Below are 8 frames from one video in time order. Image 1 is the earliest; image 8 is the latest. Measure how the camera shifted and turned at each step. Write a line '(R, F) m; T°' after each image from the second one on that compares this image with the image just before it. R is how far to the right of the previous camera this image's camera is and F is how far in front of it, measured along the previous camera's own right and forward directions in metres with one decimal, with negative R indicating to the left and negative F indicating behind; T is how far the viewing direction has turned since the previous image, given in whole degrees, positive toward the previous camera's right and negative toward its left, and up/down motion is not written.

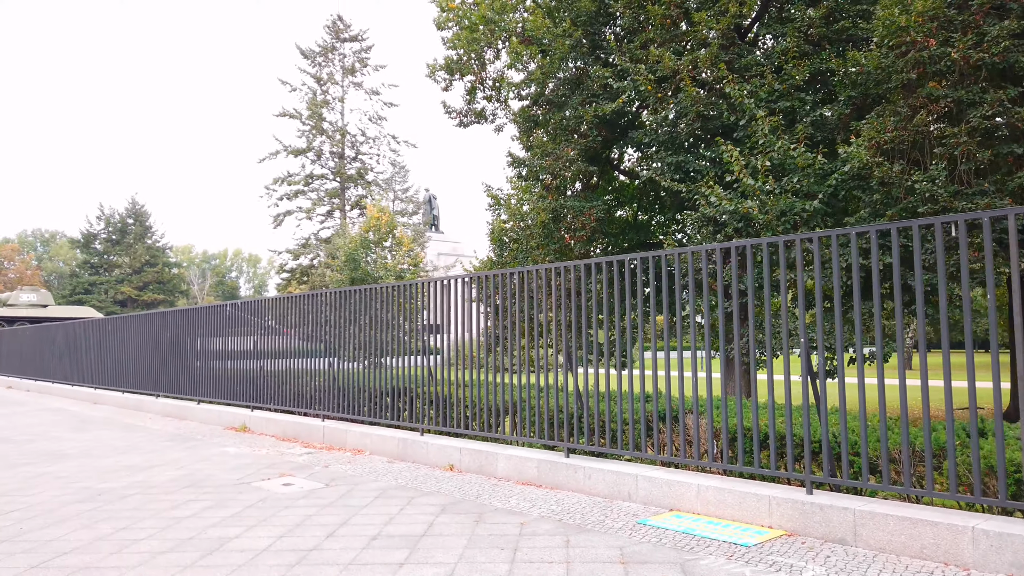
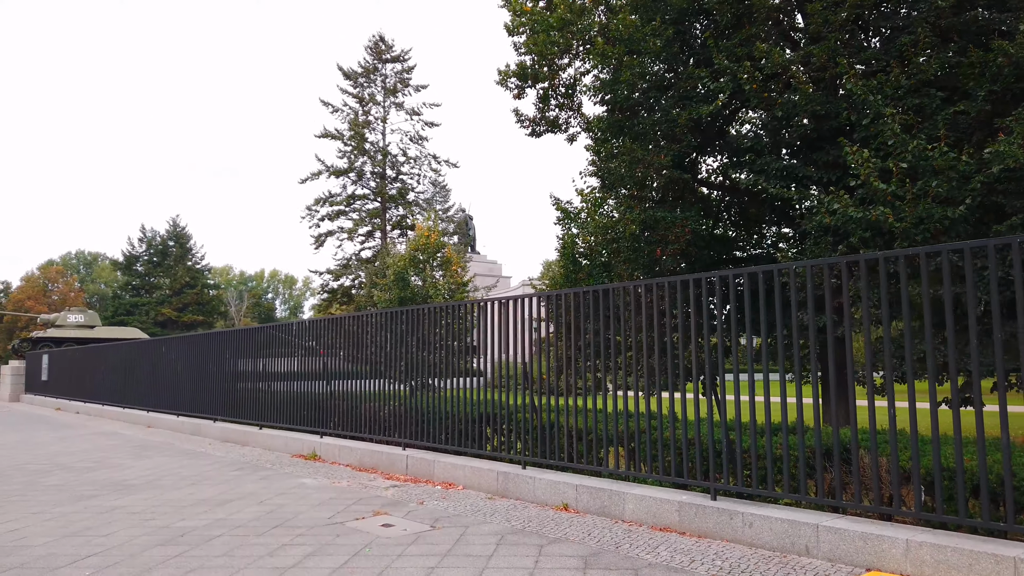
(-0.8, +0.8) m; -2°
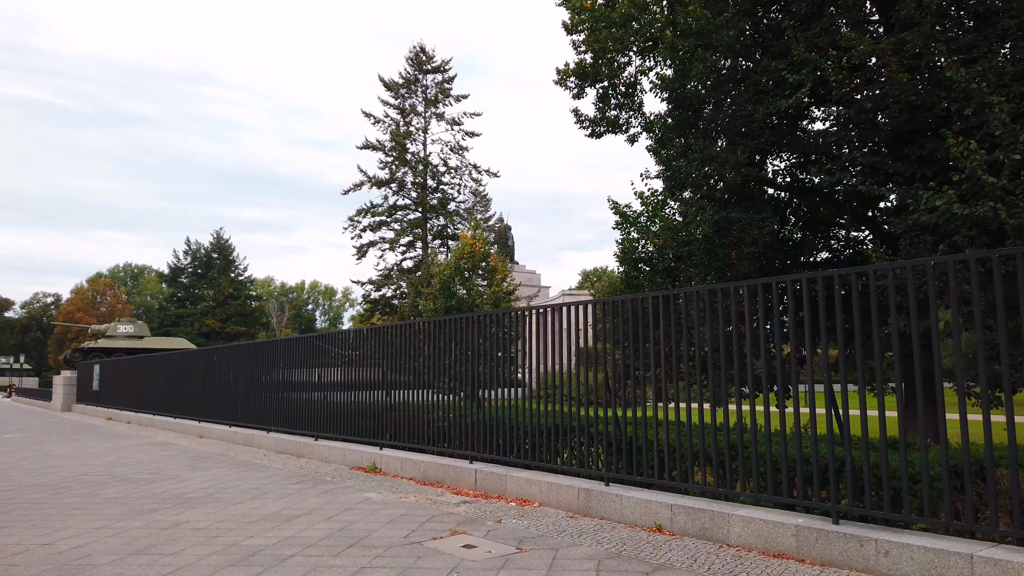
(-0.4, +0.4) m; -3°
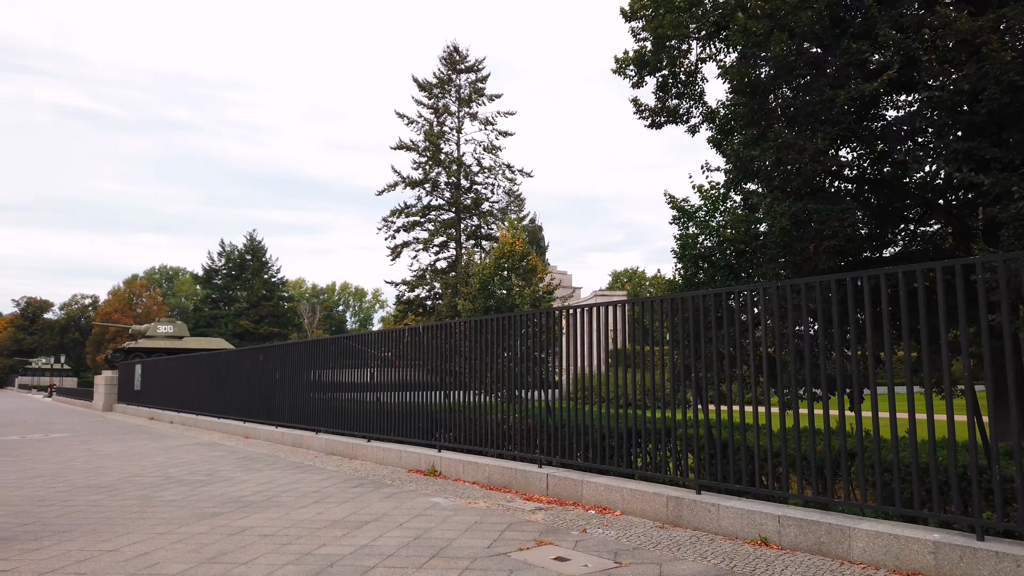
(-0.5, +0.4) m; -2°
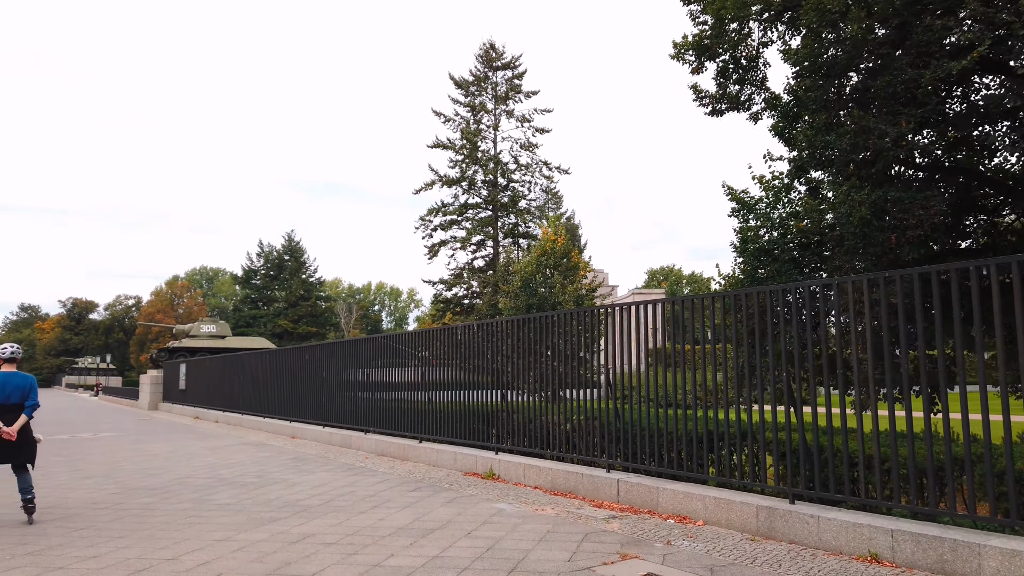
(-0.3, +0.4) m; -3°
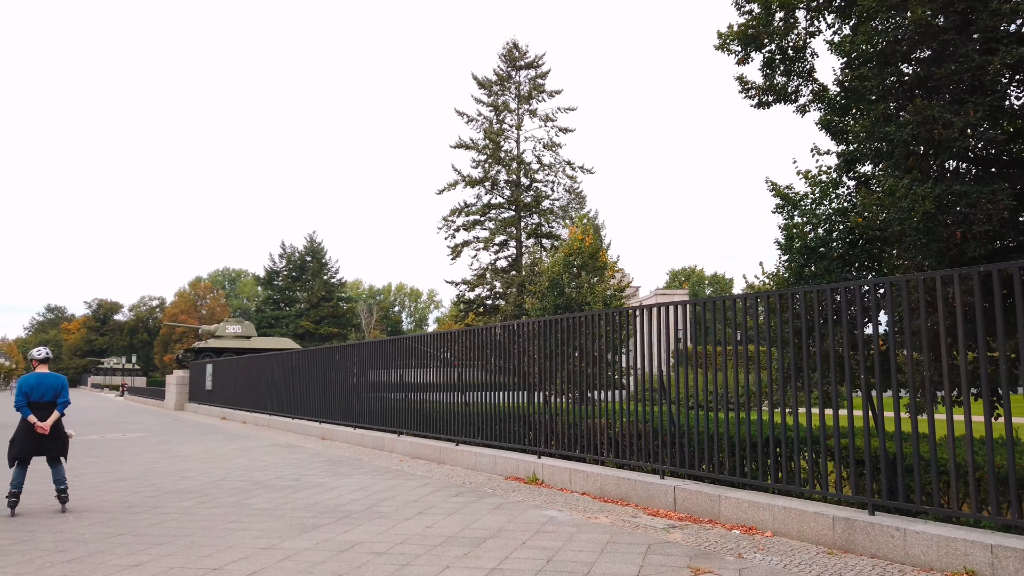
(-0.3, +0.3) m; -1°
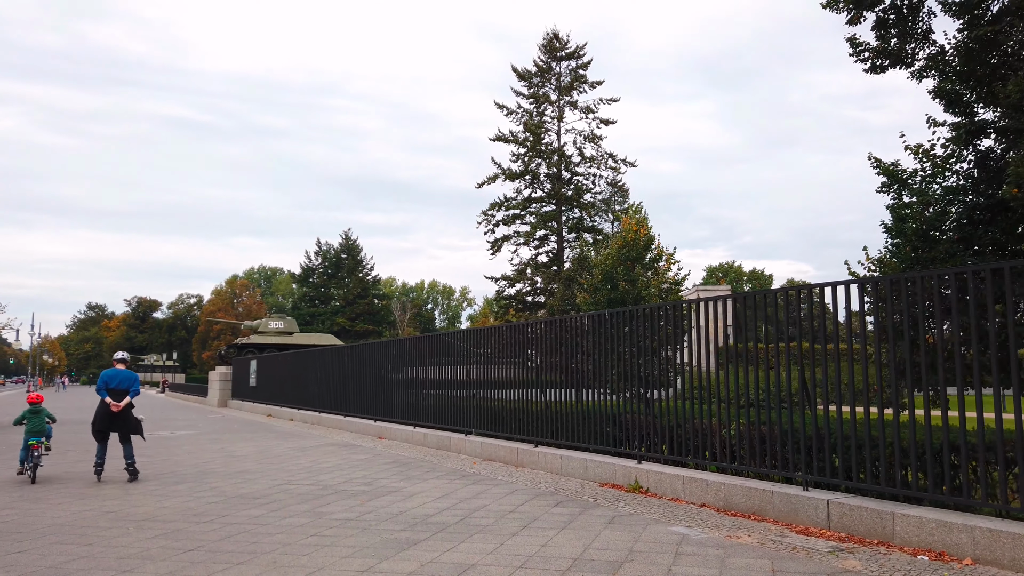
(-0.7, +0.9) m; -2°
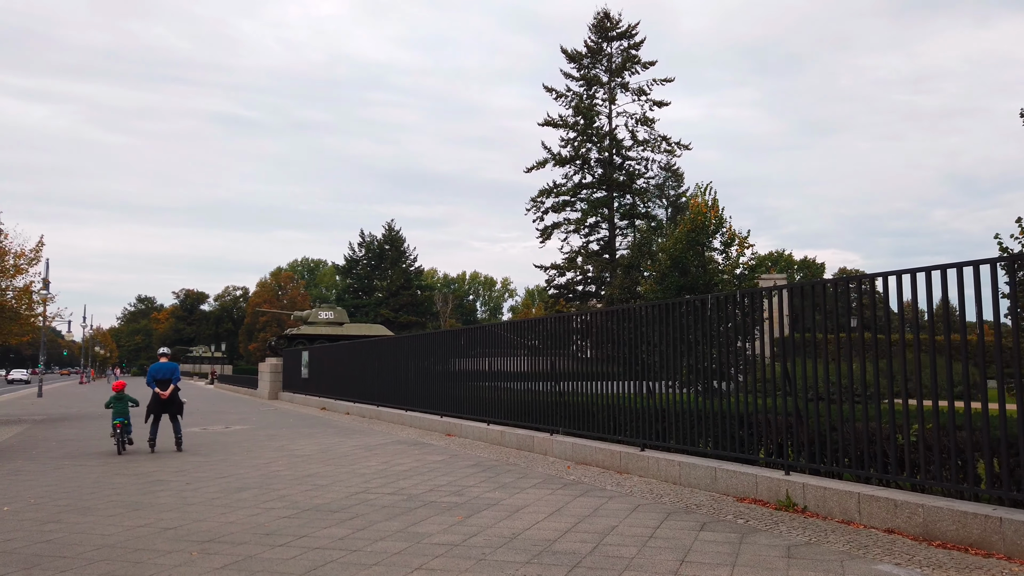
(-0.8, +1.3) m; -3°
